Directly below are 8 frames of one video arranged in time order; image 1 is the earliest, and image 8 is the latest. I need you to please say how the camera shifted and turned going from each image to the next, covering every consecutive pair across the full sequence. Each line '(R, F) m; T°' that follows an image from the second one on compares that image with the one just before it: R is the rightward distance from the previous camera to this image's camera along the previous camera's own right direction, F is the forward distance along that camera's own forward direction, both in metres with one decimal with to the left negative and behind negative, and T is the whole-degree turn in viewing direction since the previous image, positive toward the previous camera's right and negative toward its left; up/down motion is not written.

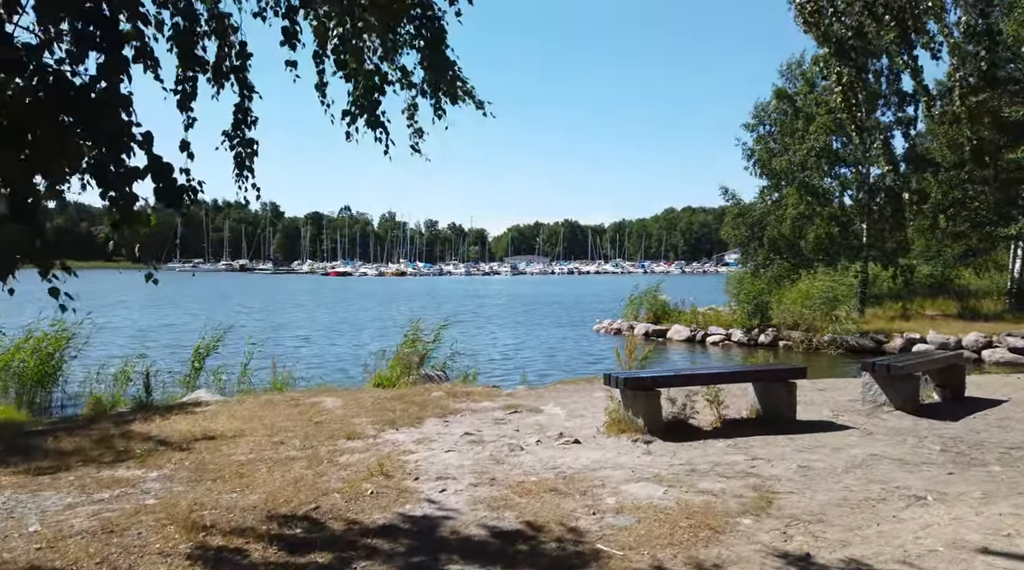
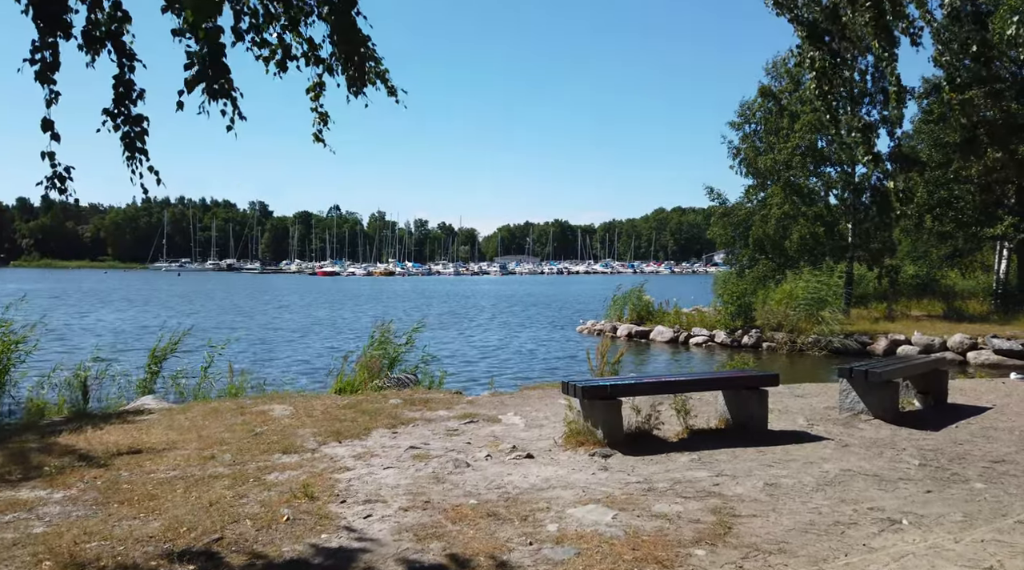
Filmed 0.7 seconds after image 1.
(+0.3, +0.5) m; +1°
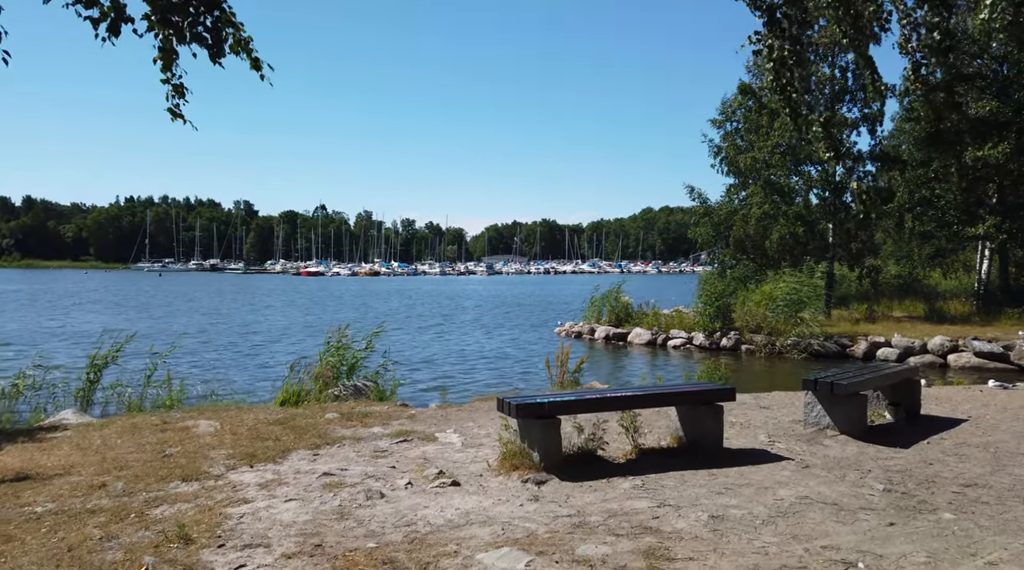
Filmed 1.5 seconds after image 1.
(+0.5, +0.6) m; +1°
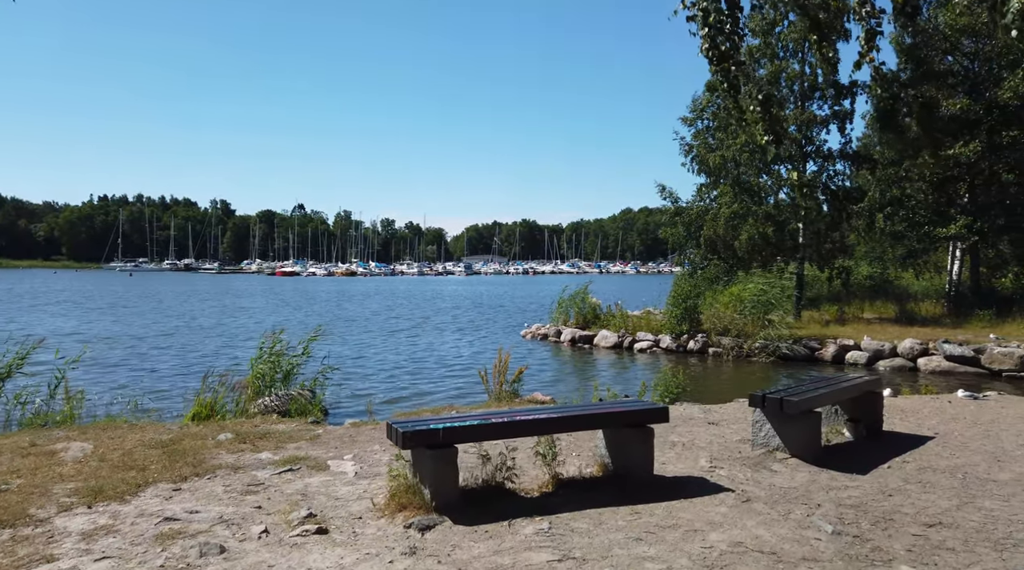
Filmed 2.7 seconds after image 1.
(+0.6, +0.9) m; +1°
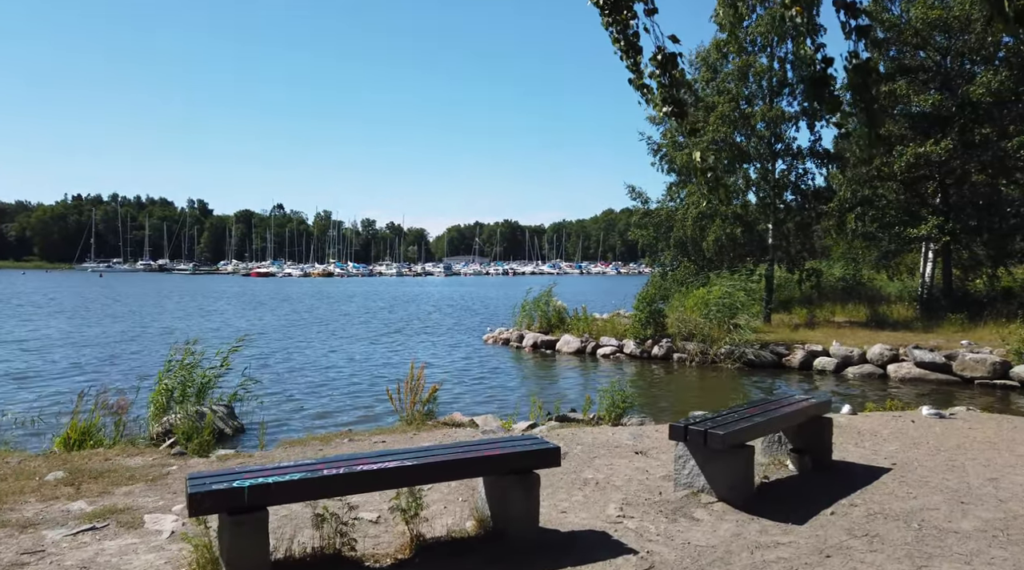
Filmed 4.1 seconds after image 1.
(+0.8, +1.1) m; +1°
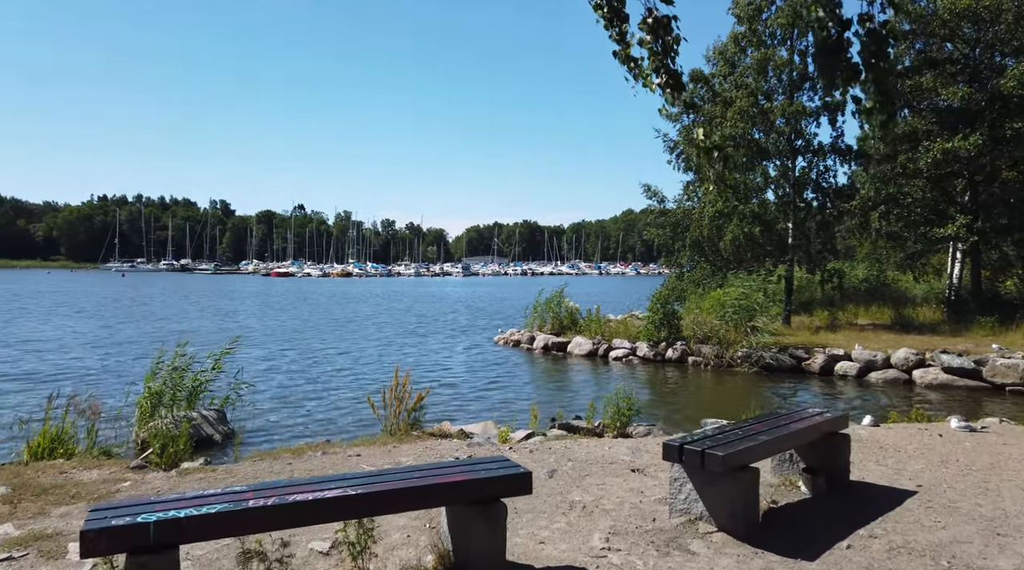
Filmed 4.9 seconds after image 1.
(+0.3, +0.6) m; -2°
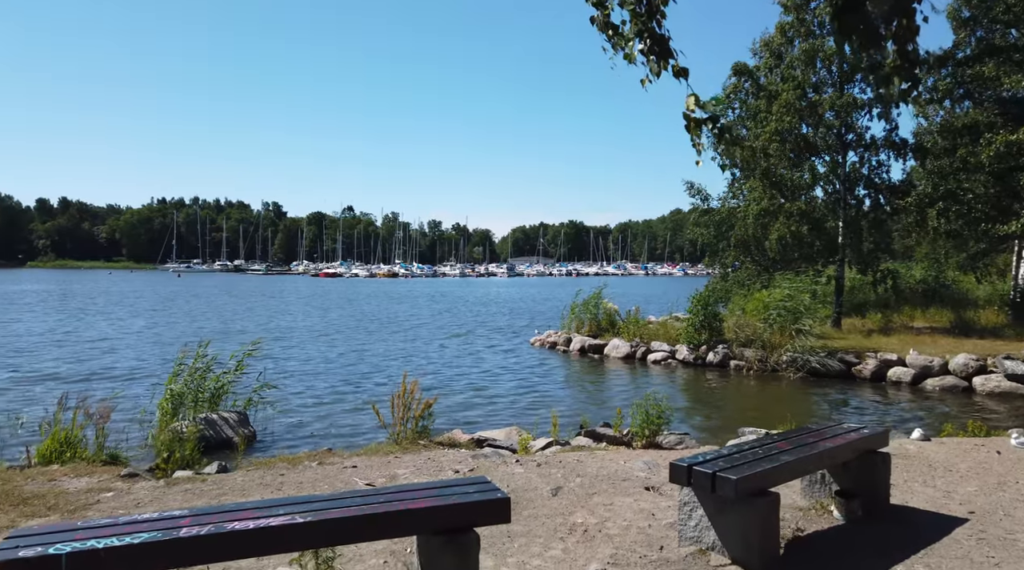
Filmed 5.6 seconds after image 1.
(+0.3, +0.5) m; -4°
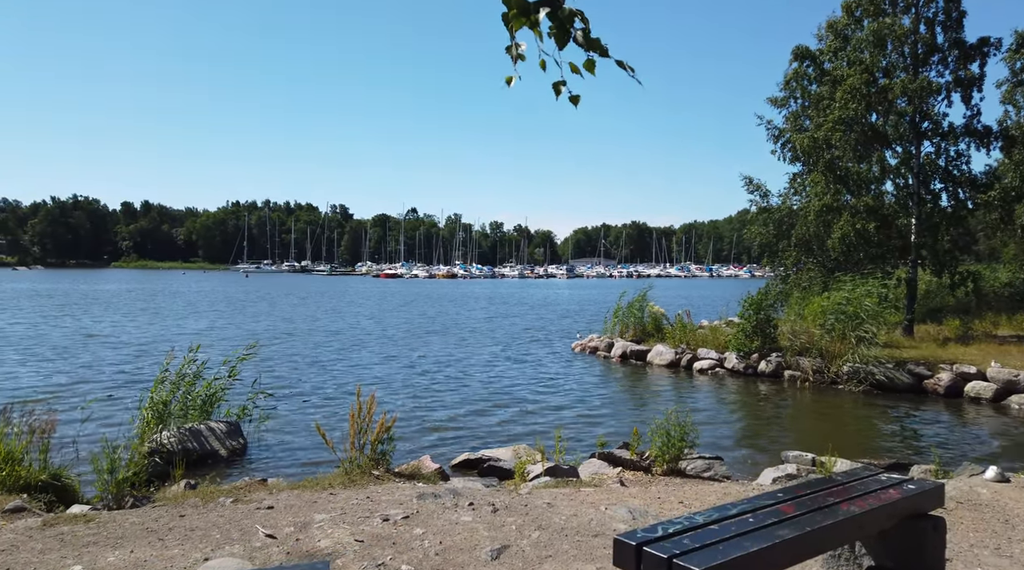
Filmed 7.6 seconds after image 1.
(+0.8, +1.3) m; -5°
